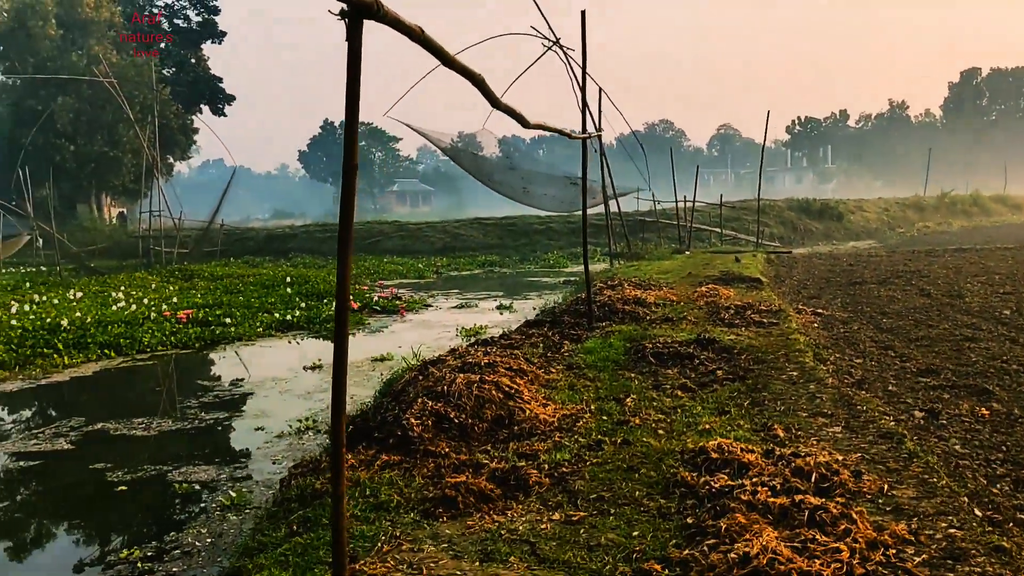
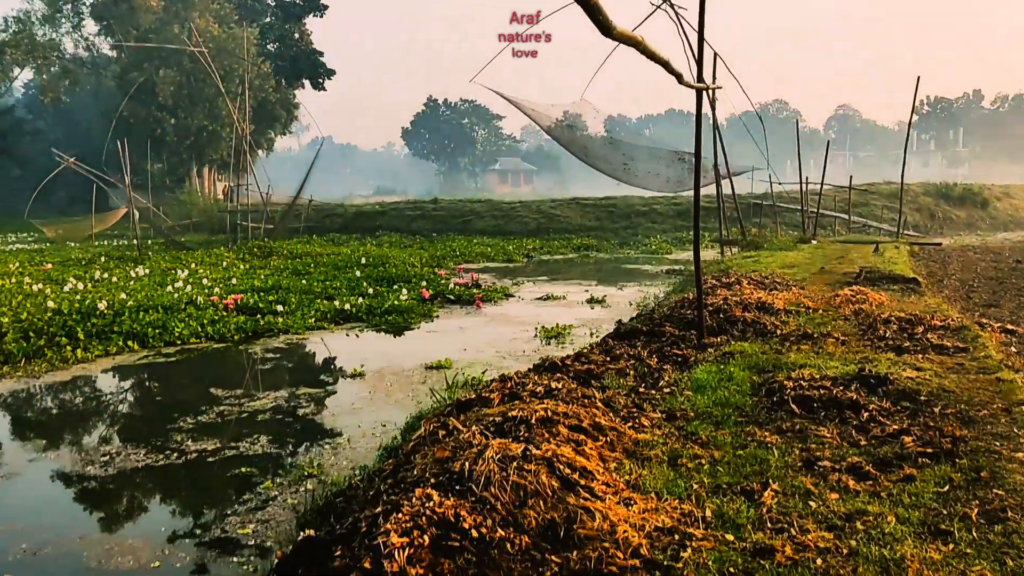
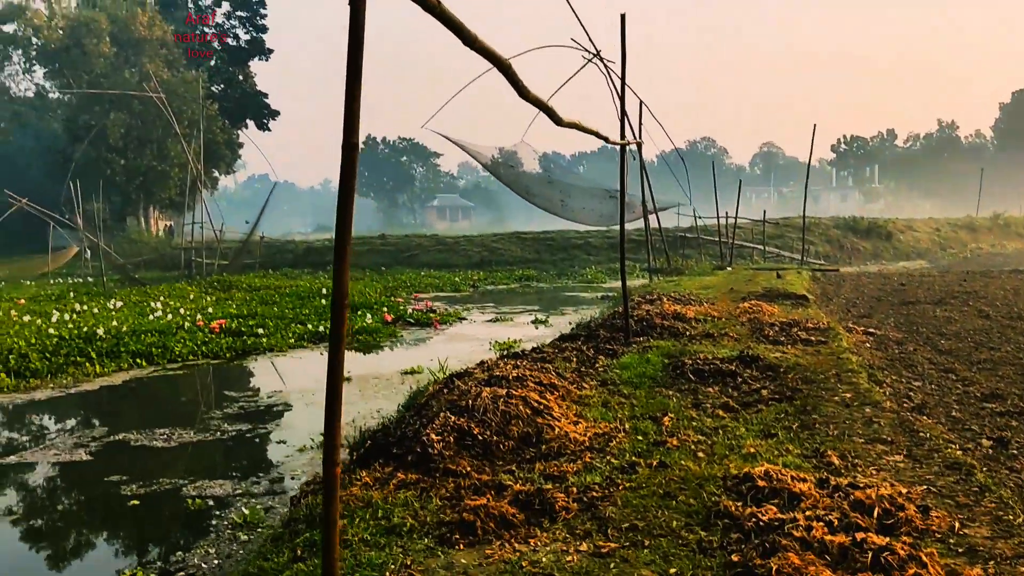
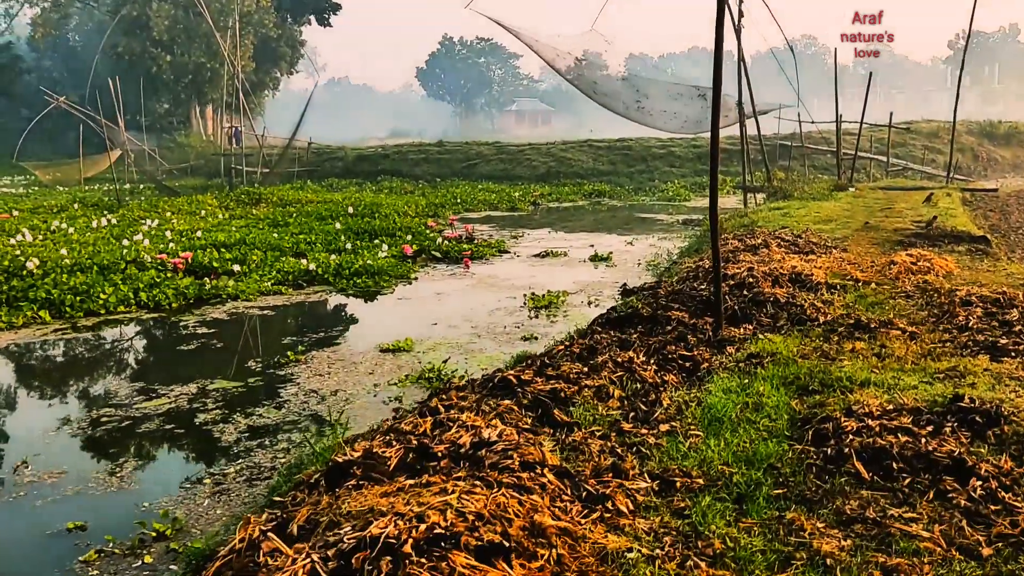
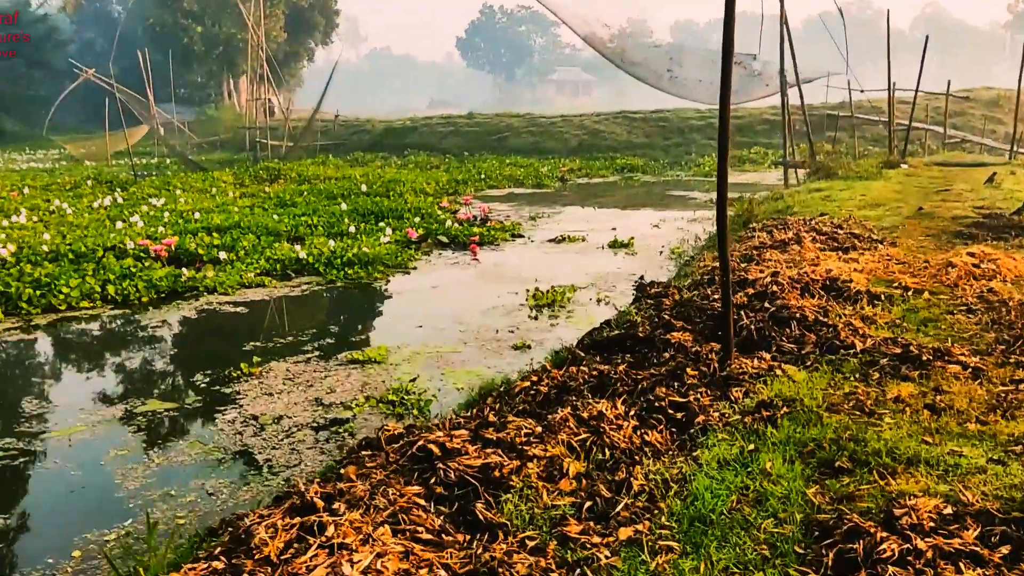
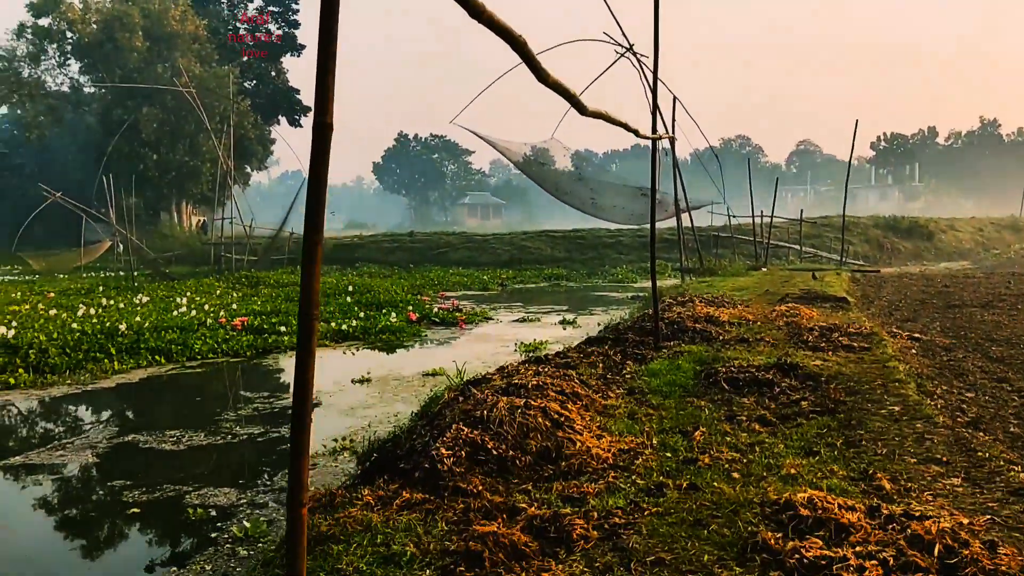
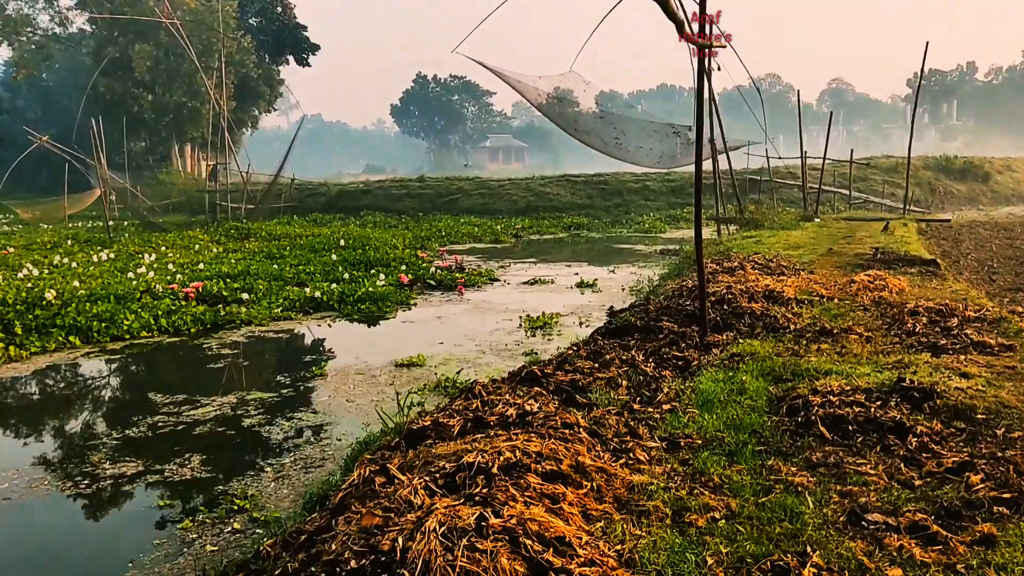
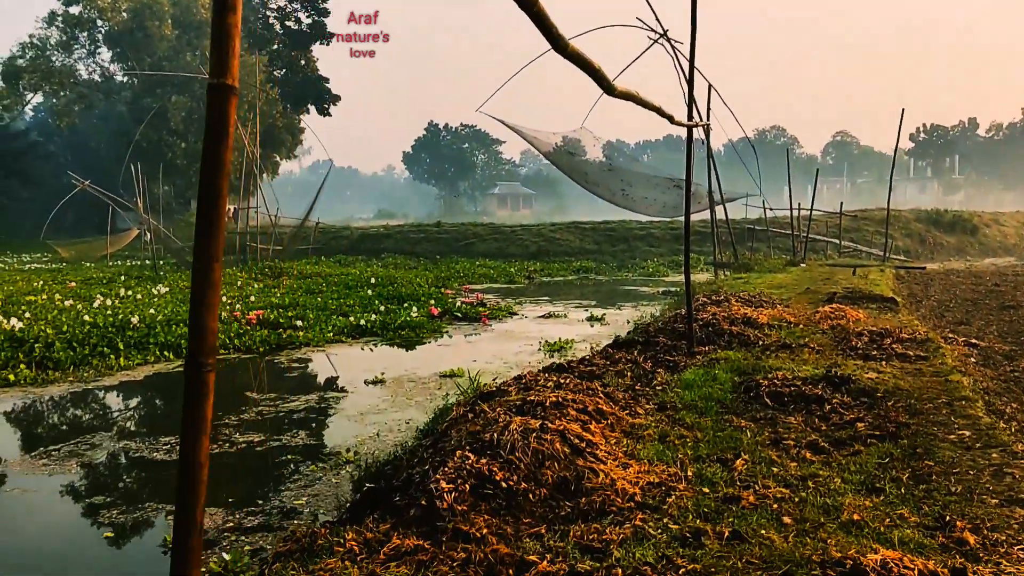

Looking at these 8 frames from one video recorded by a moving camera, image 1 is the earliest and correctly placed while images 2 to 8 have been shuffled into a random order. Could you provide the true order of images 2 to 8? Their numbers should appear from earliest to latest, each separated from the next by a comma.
3, 6, 8, 2, 7, 4, 5
